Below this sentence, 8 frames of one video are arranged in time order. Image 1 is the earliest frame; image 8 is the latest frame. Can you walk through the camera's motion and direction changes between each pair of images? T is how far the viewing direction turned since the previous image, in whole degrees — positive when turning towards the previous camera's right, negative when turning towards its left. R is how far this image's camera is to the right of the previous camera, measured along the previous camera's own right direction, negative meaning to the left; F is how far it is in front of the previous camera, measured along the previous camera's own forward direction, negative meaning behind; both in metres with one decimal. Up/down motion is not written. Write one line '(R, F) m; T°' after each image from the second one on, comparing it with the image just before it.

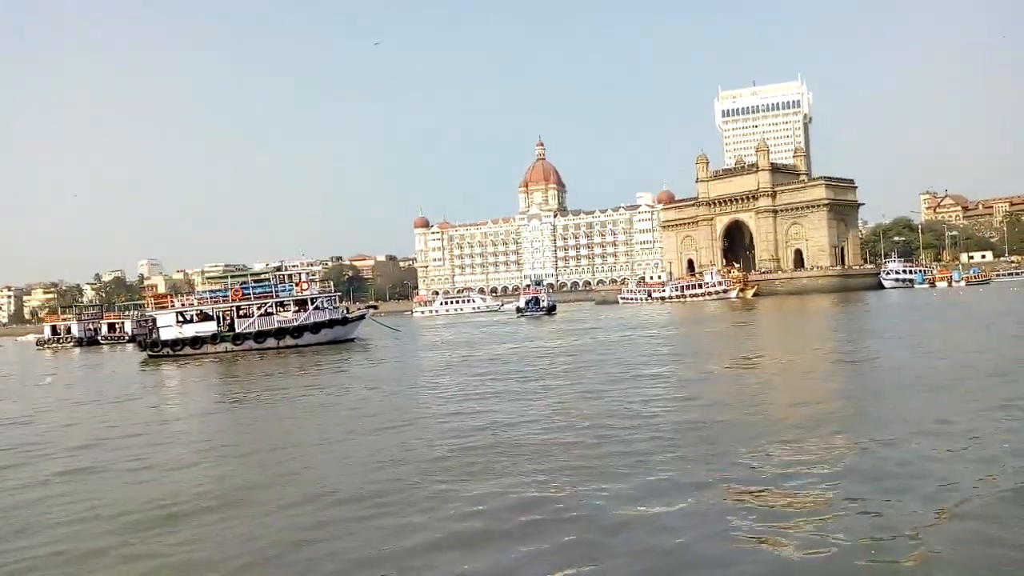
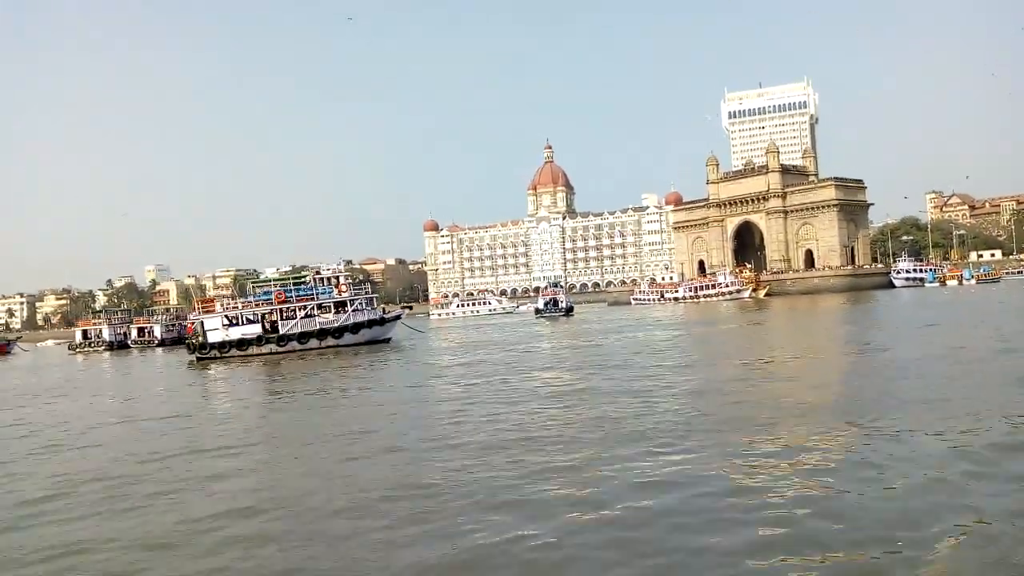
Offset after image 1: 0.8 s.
(-0.6, -0.7) m; 0°
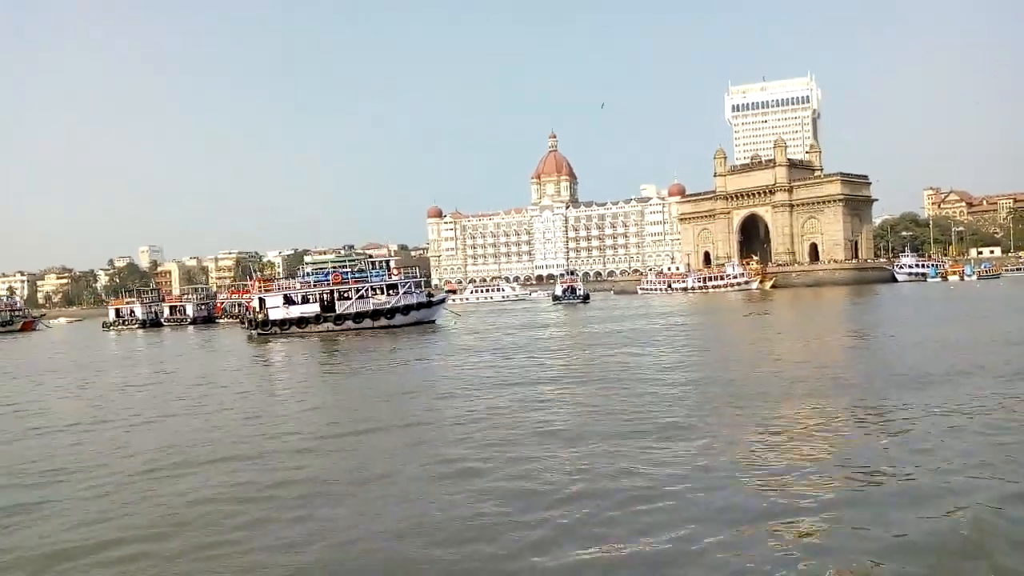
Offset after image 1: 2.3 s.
(-1.2, -1.1) m; +1°
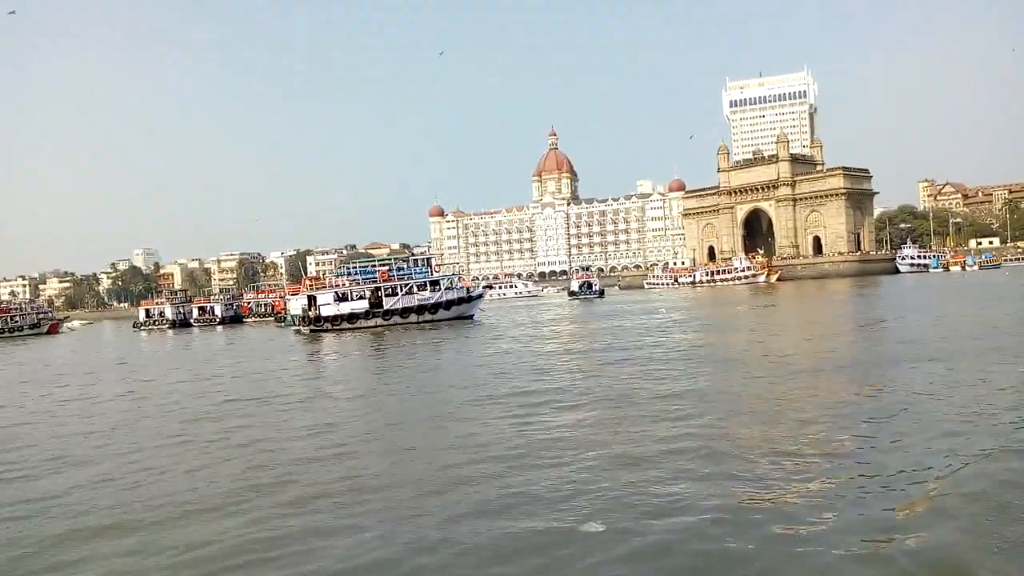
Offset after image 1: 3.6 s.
(-1.1, -1.0) m; 0°
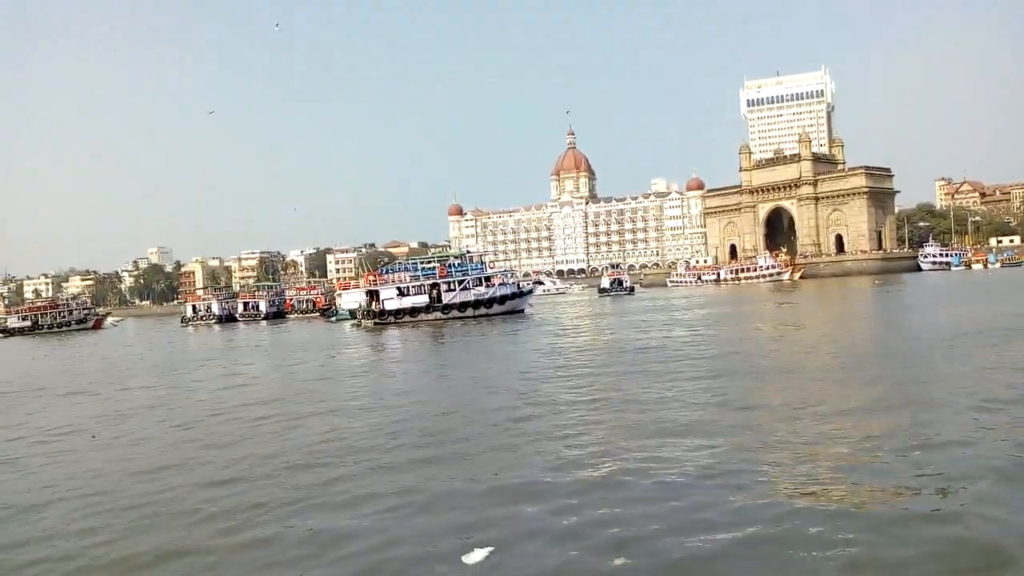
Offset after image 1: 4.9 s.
(-1.1, -1.0) m; -1°
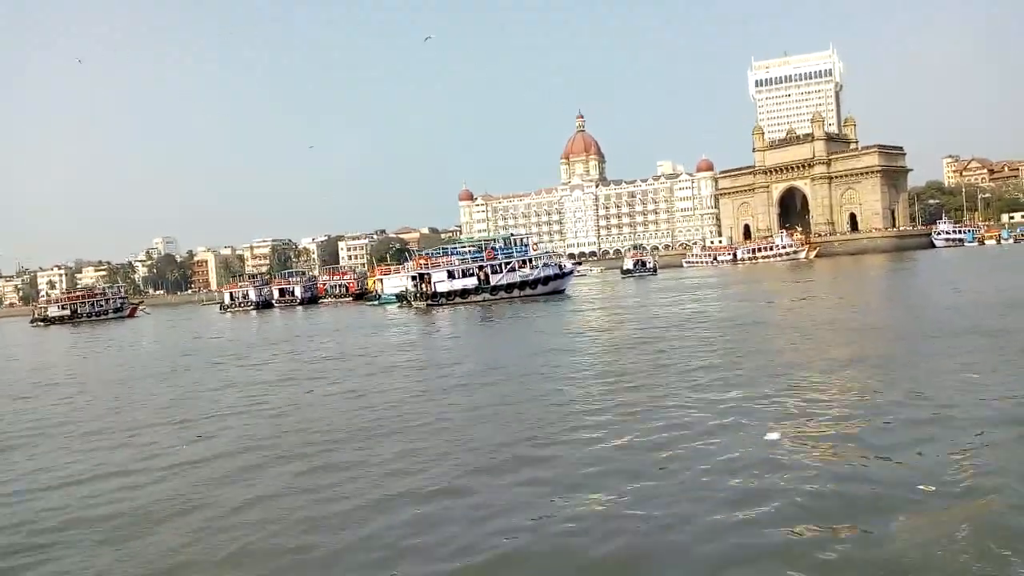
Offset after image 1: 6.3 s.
(-1.1, -1.0) m; 0°
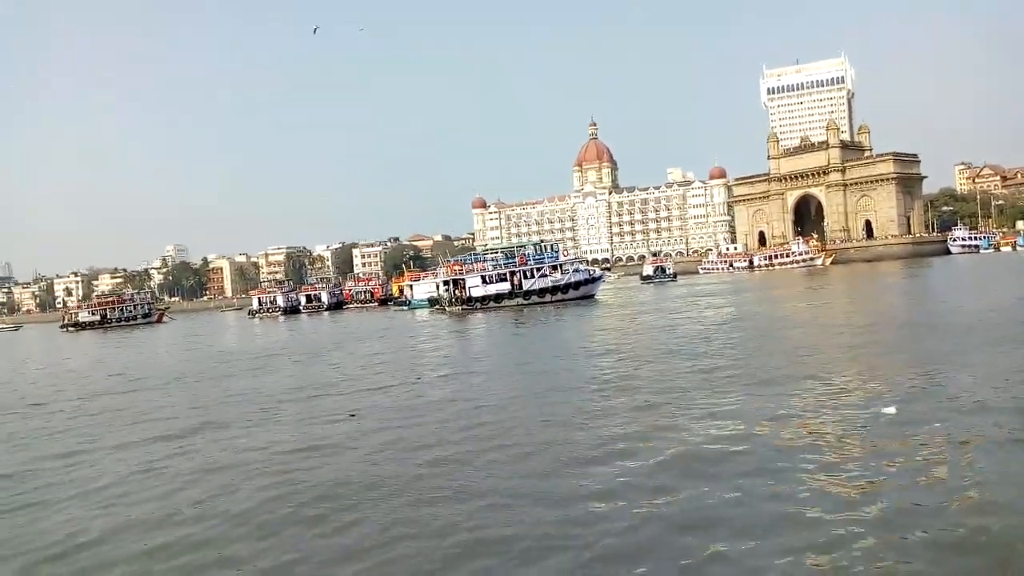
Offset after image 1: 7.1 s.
(-0.7, -0.6) m; -1°
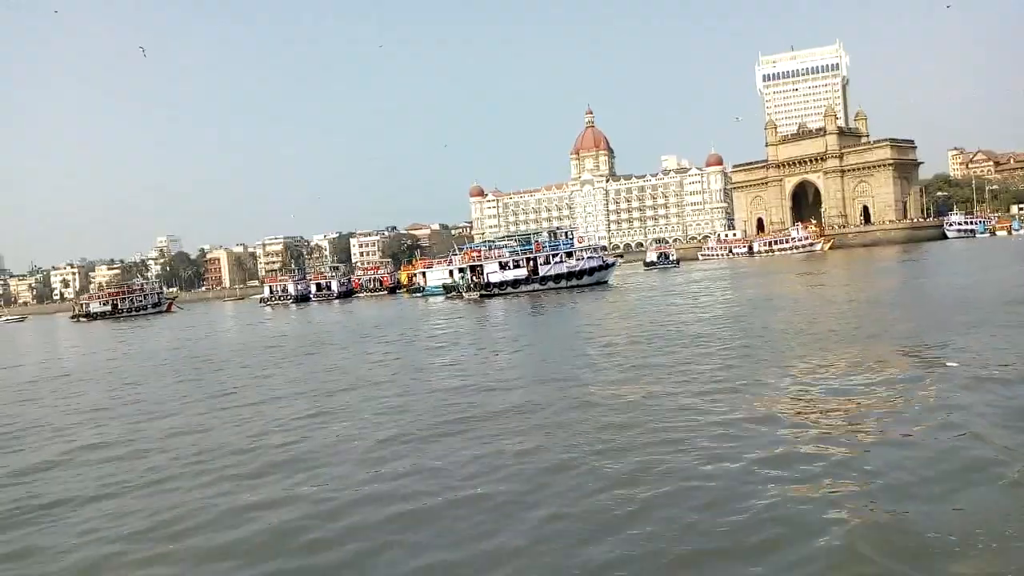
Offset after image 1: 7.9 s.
(-0.7, -0.6) m; 0°
